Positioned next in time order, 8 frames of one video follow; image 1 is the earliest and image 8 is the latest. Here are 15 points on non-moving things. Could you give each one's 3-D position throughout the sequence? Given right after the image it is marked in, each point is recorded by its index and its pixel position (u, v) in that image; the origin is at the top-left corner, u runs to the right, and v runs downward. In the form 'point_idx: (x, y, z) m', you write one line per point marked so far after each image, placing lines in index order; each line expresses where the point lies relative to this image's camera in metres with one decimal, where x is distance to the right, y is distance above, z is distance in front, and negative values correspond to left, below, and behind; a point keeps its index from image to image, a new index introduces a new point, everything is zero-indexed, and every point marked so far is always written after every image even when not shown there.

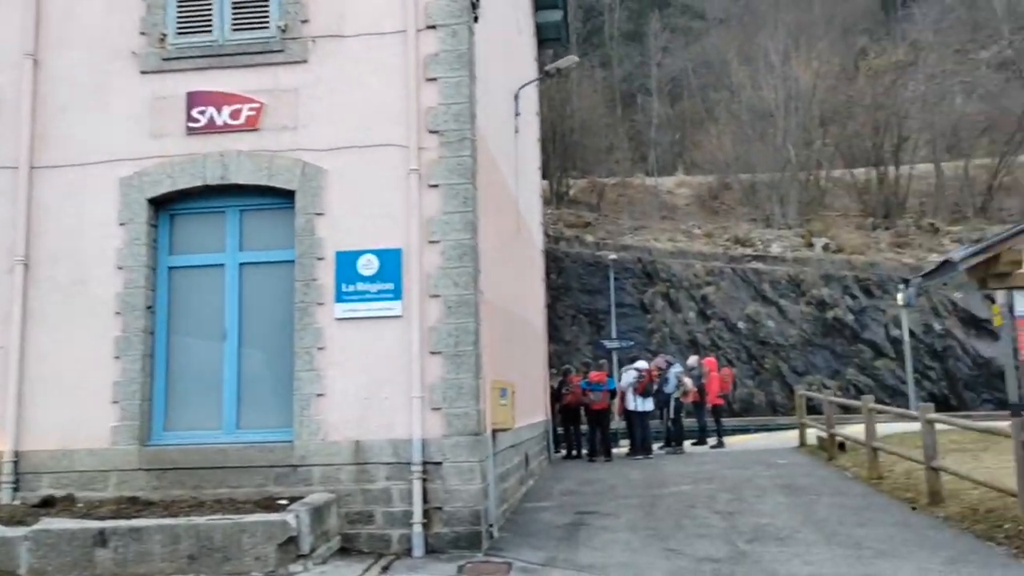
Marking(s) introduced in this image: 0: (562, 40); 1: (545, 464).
0: (+1.2, +5.9, +19.9) m
1: (+0.6, -3.4, +16.0) m
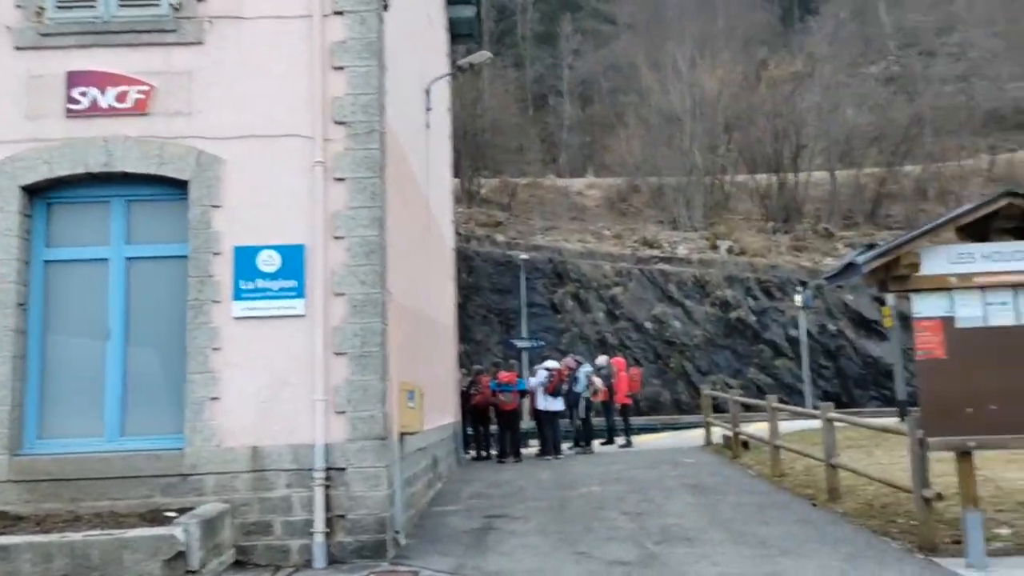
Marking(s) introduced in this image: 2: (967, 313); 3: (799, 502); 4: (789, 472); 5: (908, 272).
0: (-0.9, +5.9, +19.7) m
1: (-1.1, -3.4, +15.8) m
2: (+4.3, -0.2, +7.8) m
3: (+3.9, -2.9, +11.2) m
4: (+4.4, -2.9, +13.2) m
5: (+3.7, +0.2, +7.9) m
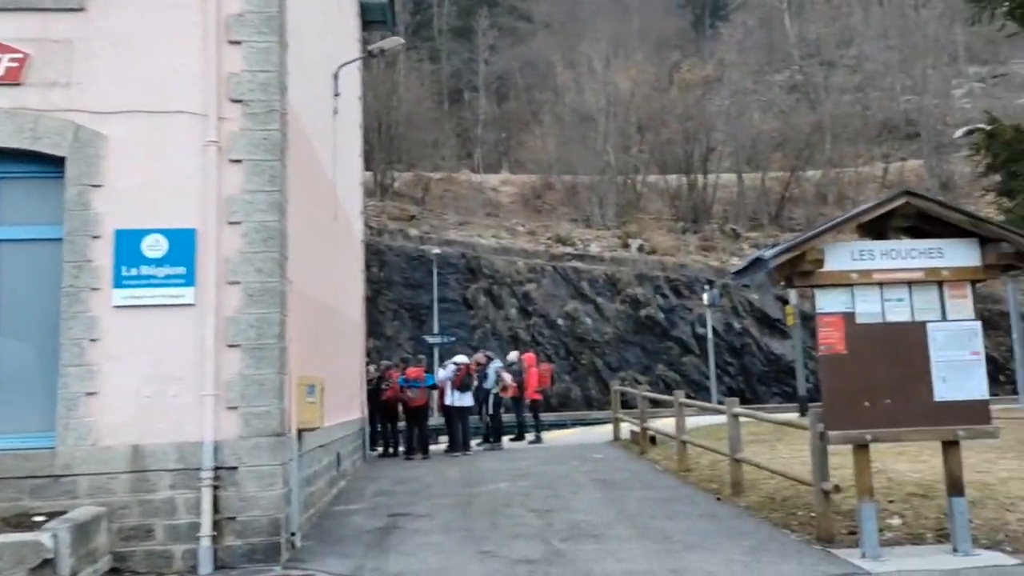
0: (-2.9, +6.1, +19.2) m
1: (-2.8, -3.2, +15.3) m
2: (+3.4, -0.2, +8.0) m
3: (+2.6, -2.8, +11.3) m
4: (+2.9, -2.9, +13.3) m
5: (+2.9, +0.2, +8.0) m
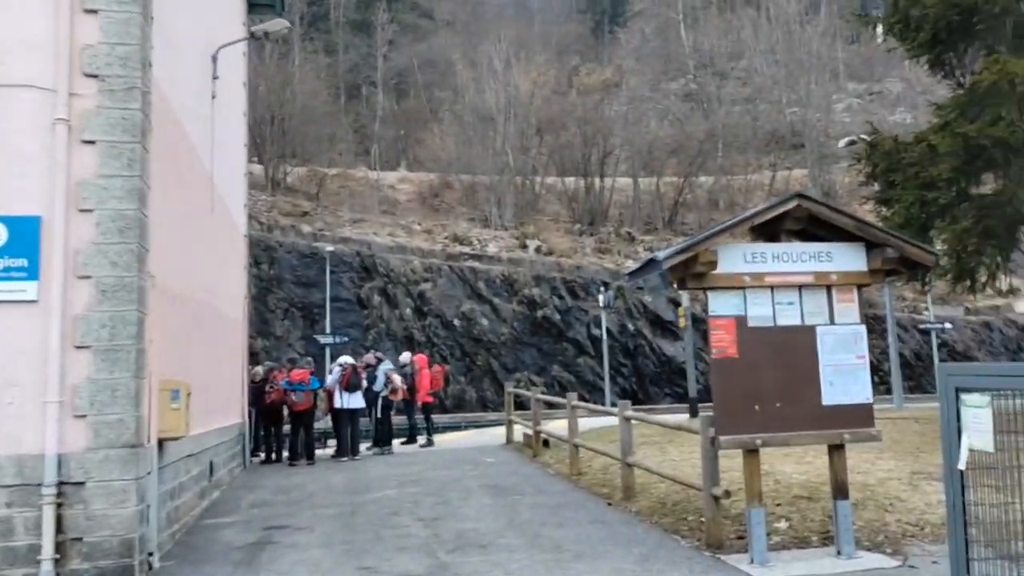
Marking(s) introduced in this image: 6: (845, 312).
0: (-5.2, +6.1, +18.3) m
1: (-4.8, -3.2, +14.4) m
2: (+2.3, -0.2, +7.9) m
3: (+1.1, -2.8, +11.1) m
4: (+1.2, -2.9, +13.1) m
5: (+1.8, +0.2, +7.8) m
6: (+3.2, -0.2, +8.0) m
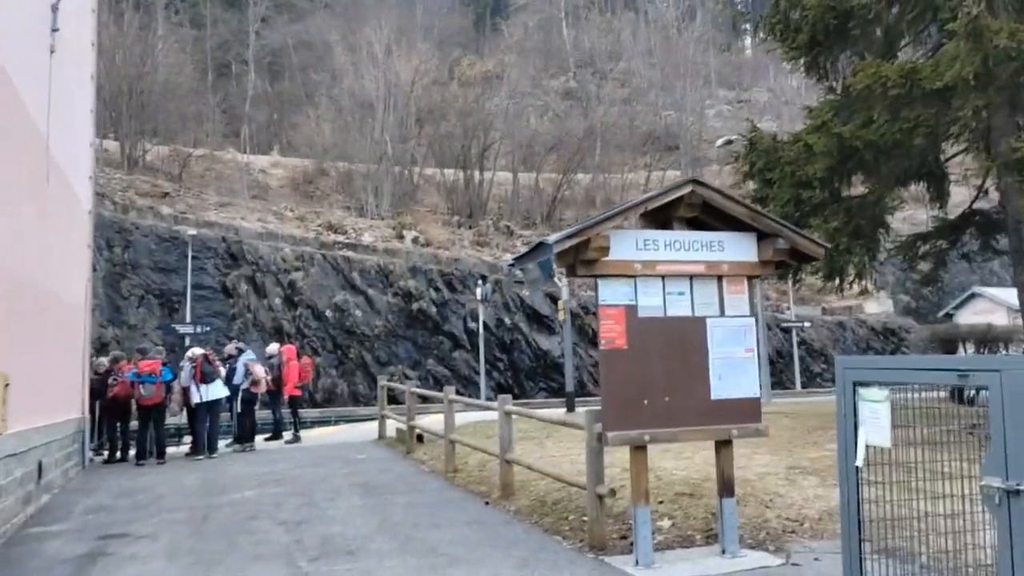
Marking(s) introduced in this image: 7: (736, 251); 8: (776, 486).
0: (-7.6, +6.5, +16.7) m
1: (-6.8, -2.9, +13.0) m
2: (+1.2, -0.1, +7.5) m
3: (-0.5, -2.7, +10.6) m
4: (-0.7, -2.7, +12.6) m
5: (+0.7, +0.3, +7.4) m
6: (+2.1, -0.2, +7.8) m
7: (+2.1, +0.4, +7.8) m
8: (+3.1, -2.3, +9.7) m
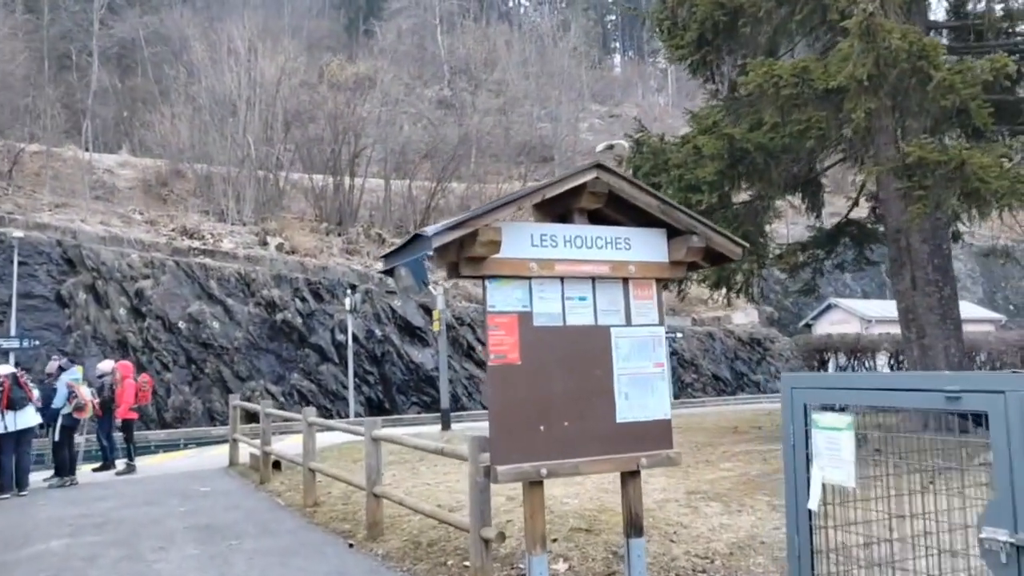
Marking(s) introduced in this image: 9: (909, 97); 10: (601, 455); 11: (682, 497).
0: (-9.8, +6.4, +14.1) m
1: (-8.5, -2.9, +10.4) m
2: (+0.3, -0.1, +6.3) m
3: (-1.9, -2.7, +9.0) m
4: (-2.5, -2.8, +11.0) m
5: (-0.2, +0.3, +6.1) m
6: (+1.1, -0.2, +6.7) m
7: (+1.1, +0.3, +6.8) m
8: (+1.7, -2.4, +8.7) m
9: (+5.7, +2.7, +11.8) m
10: (+0.7, -1.3, +6.4) m
11: (+1.9, -2.4, +9.4) m
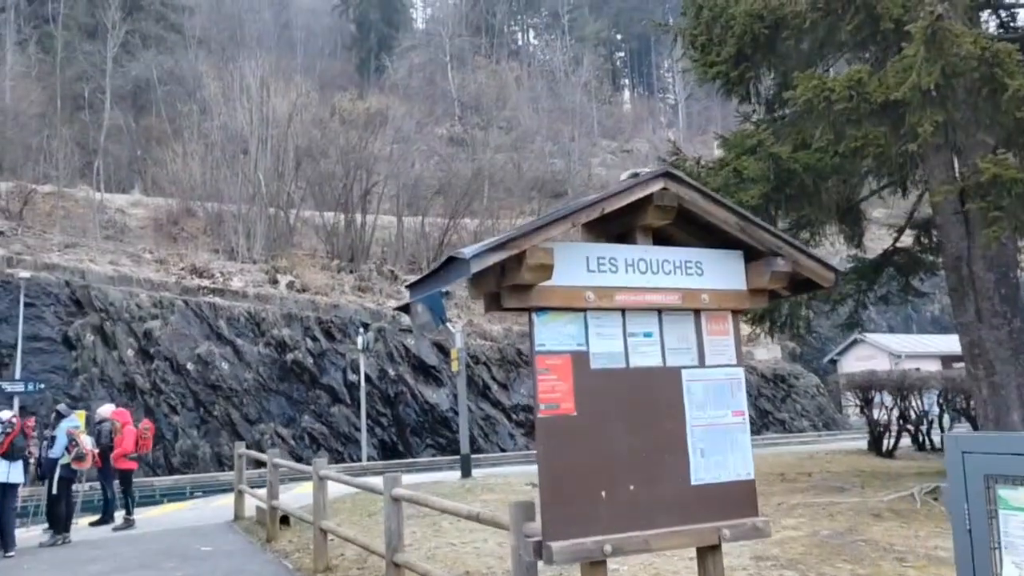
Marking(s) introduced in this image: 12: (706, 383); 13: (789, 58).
0: (-9.4, +5.7, +13.4) m
1: (-8.1, -3.4, +9.3) m
2: (+0.6, -0.4, +5.2) m
3: (-1.5, -3.1, +7.8) m
4: (-2.0, -3.2, +9.8) m
5: (+0.1, +0.1, +5.0) m
6: (+1.4, -0.4, +5.6) m
7: (+1.4, +0.1, +5.7) m
8: (+2.1, -2.7, +7.5) m
9: (+6.0, +2.3, +10.8) m
10: (+1.0, -1.5, +5.2) m
11: (+2.3, -2.7, +8.2) m
12: (+1.3, -0.6, +5.5) m
13: (+4.5, +3.7, +13.3) m
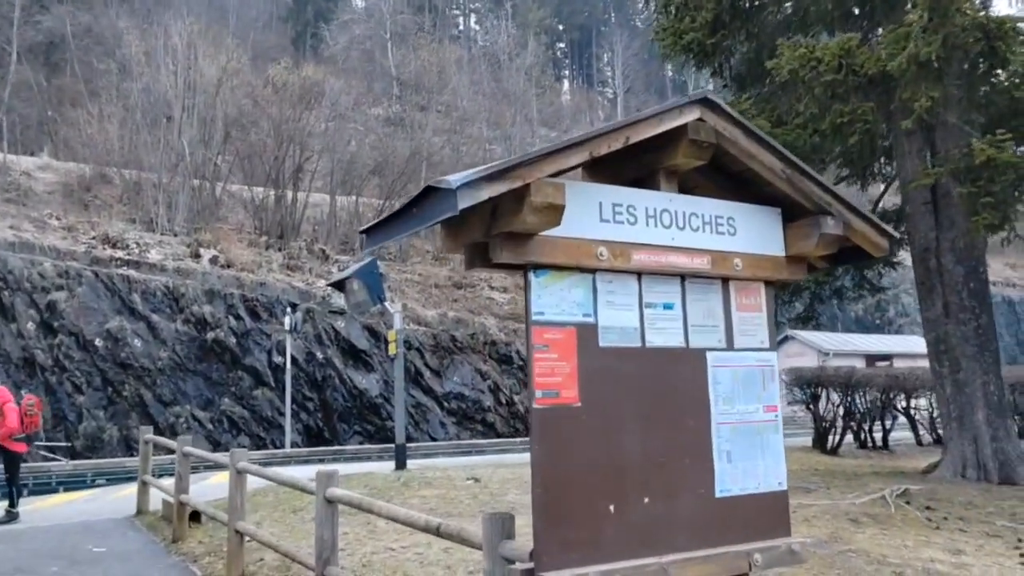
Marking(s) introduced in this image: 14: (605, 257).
0: (-9.9, +6.4, +11.3) m
1: (-8.6, -2.8, +7.4) m
2: (+0.5, -0.1, +4.1) m
3: (-1.9, -2.8, +6.5) m
4: (-2.6, -2.9, +8.4) m
5: (+0.1, +0.3, +3.8) m
6: (+1.3, -0.2, +4.5) m
7: (+1.3, +0.3, +4.6) m
8: (+1.8, -2.5, +6.5) m
9: (+5.6, +2.4, +10.0) m
10: (+0.9, -1.3, +4.1) m
11: (+1.9, -2.5, +7.2) m
12: (+1.2, -0.4, +4.4) m
13: (+3.9, +3.9, +12.4) m
14: (+0.4, +0.2, +4.0) m
